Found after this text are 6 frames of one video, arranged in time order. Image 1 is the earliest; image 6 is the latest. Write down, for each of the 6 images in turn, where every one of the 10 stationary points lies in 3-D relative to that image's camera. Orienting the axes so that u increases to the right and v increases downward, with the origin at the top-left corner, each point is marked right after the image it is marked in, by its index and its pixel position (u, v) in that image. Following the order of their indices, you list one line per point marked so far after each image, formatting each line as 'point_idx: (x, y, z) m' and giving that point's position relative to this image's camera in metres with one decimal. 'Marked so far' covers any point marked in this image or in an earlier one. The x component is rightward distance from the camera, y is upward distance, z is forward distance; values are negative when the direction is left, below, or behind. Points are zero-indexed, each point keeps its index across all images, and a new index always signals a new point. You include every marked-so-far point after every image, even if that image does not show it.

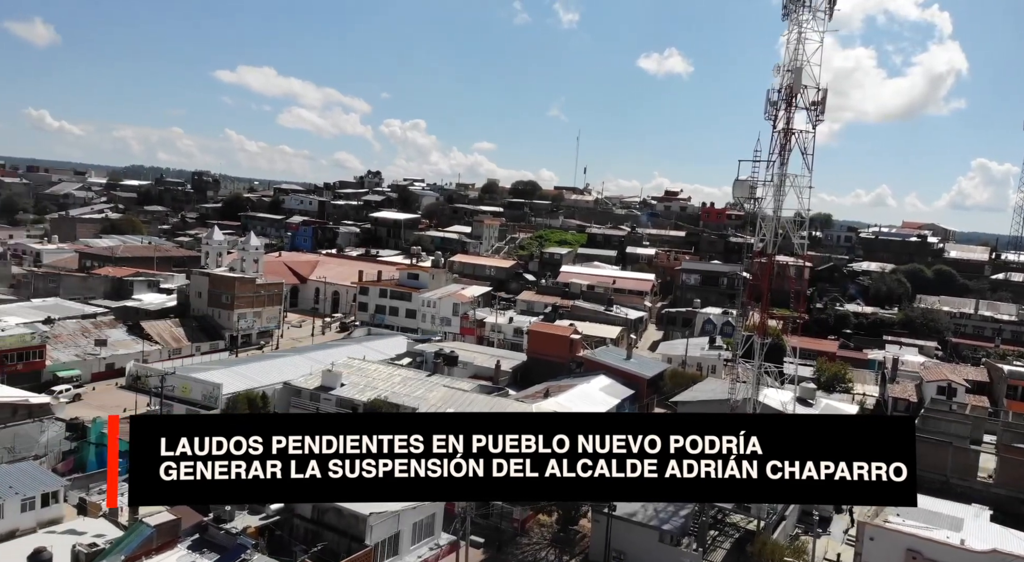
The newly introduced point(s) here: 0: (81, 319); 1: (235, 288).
0: (-7.8, -0.7, +15.0) m
1: (-5.4, -0.1, +15.9) m
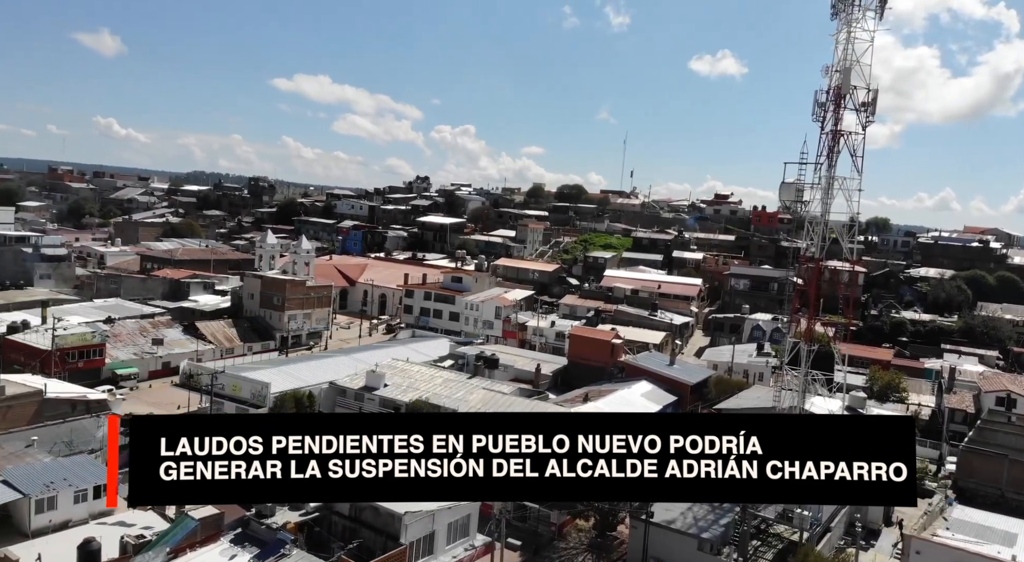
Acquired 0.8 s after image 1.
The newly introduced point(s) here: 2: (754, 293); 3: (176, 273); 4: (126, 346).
0: (-7.0, -0.7, +15.5) m
1: (-4.5, -0.2, +16.3) m
2: (+5.3, -0.3, +18.1) m
3: (-7.2, +0.2, +17.6) m
4: (-6.8, -1.1, +14.6) m
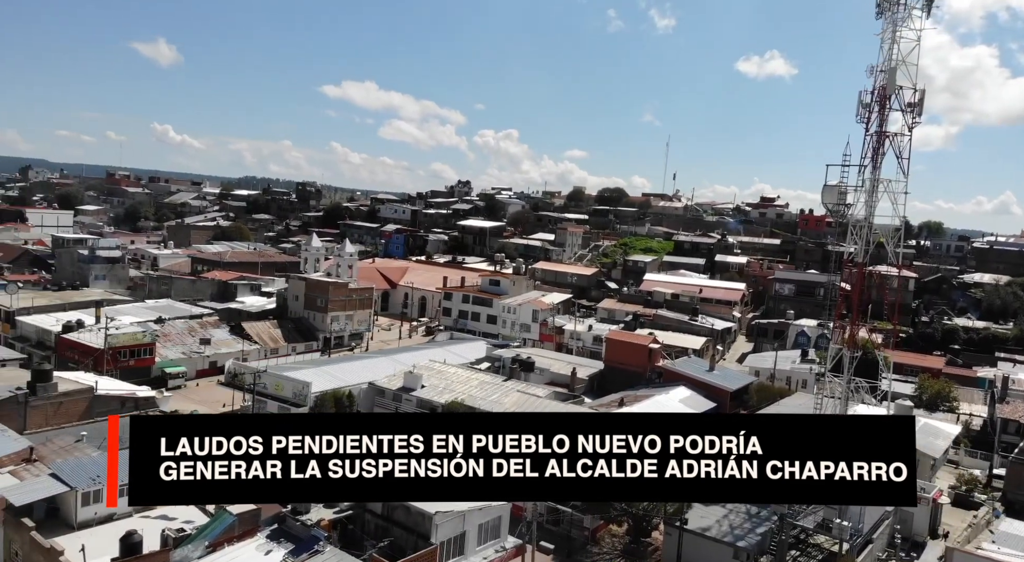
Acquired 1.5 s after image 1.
0: (-6.3, -0.7, +16.0) m
1: (-3.7, -0.2, +16.7) m
2: (+6.2, -0.4, +17.7) m
3: (-6.3, +0.1, +18.0) m
4: (-6.1, -1.2, +15.1) m
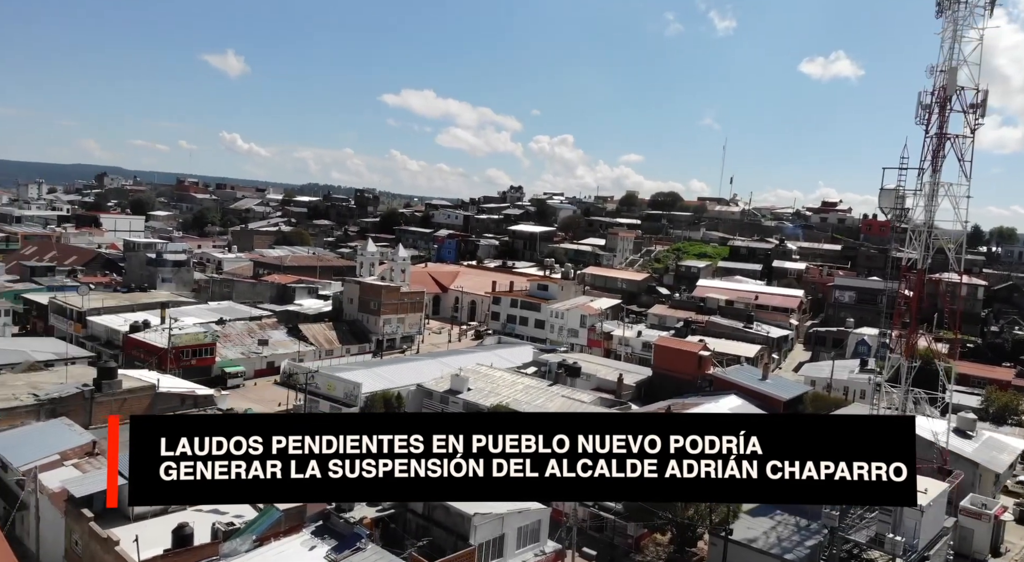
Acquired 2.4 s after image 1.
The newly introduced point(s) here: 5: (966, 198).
0: (-5.3, -0.8, +16.5) m
1: (-2.7, -0.3, +17.0) m
2: (+7.2, -0.5, +17.2) m
3: (-5.2, +0.1, +18.6) m
4: (-5.2, -1.2, +15.6) m
5: (+4.9, +0.9, +9.2) m
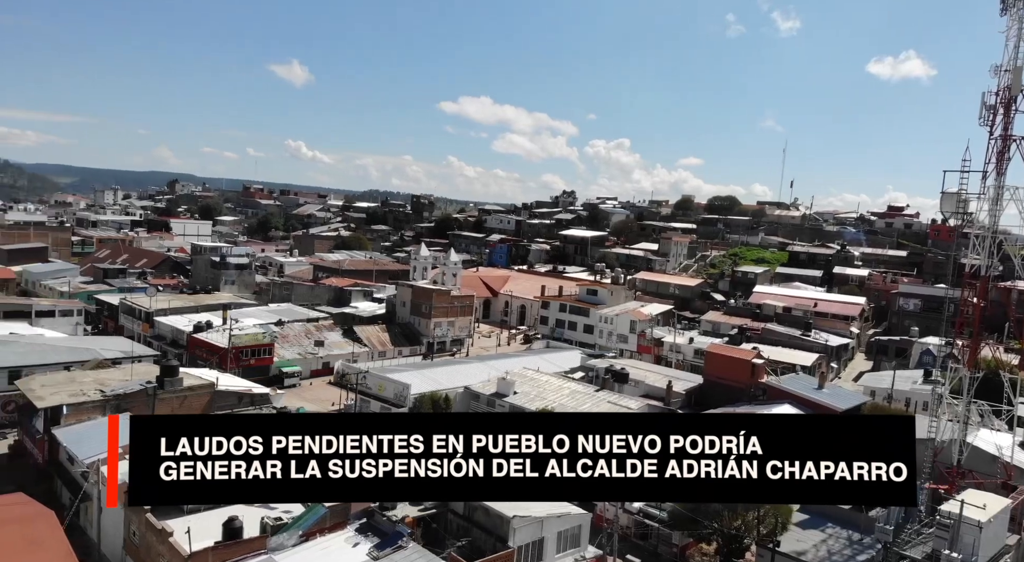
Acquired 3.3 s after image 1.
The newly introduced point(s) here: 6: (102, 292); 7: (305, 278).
0: (-4.3, -0.8, +17.0) m
1: (-1.7, -0.4, +17.2) m
2: (+8.3, -0.7, +16.6) m
3: (-4.0, 0.0, +19.0) m
4: (-4.3, -1.3, +16.0) m
5: (+5.3, +0.8, +8.8) m
6: (-8.6, -0.2, +17.3) m
7: (-4.9, +0.1, +19.2) m
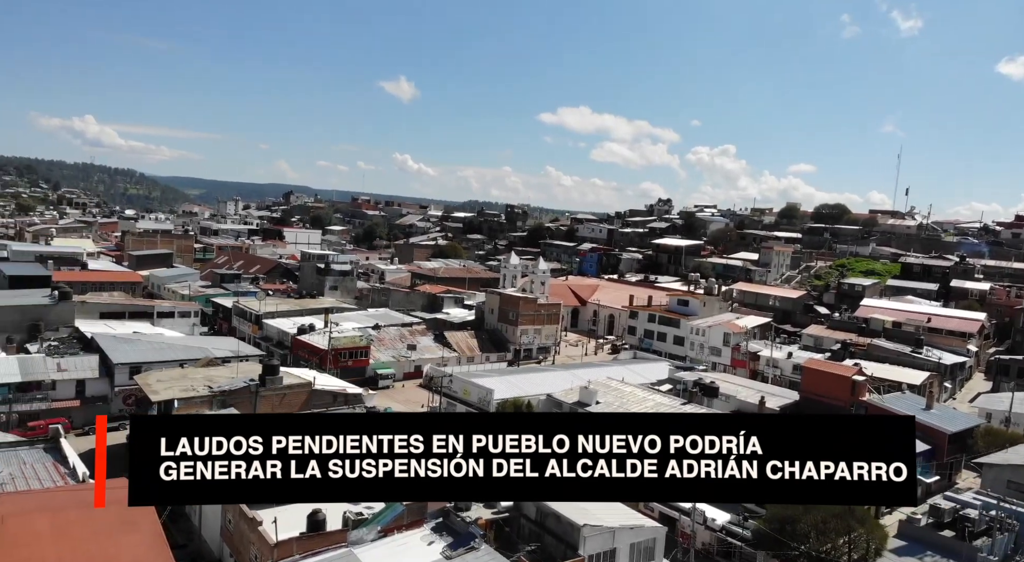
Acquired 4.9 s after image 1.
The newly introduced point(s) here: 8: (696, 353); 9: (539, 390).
0: (-2.3, -1.0, +17.5) m
1: (+0.3, -0.6, +17.4) m
2: (+10.0, -0.9, +15.2) m
3: (-1.7, -0.2, +19.5) m
4: (-2.5, -1.4, +16.6) m
5: (+5.9, +0.7, +8.0) m
6: (-6.6, -0.3, +18.5) m
7: (-2.6, -0.1, +19.8) m
8: (+3.6, -1.4, +16.0) m
9: (+0.5, -2.0, +14.8) m
